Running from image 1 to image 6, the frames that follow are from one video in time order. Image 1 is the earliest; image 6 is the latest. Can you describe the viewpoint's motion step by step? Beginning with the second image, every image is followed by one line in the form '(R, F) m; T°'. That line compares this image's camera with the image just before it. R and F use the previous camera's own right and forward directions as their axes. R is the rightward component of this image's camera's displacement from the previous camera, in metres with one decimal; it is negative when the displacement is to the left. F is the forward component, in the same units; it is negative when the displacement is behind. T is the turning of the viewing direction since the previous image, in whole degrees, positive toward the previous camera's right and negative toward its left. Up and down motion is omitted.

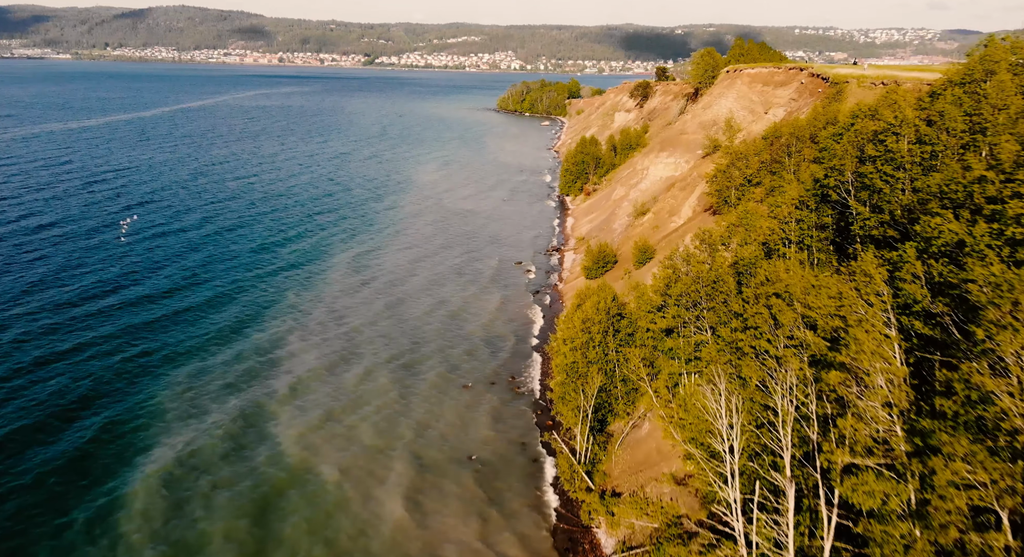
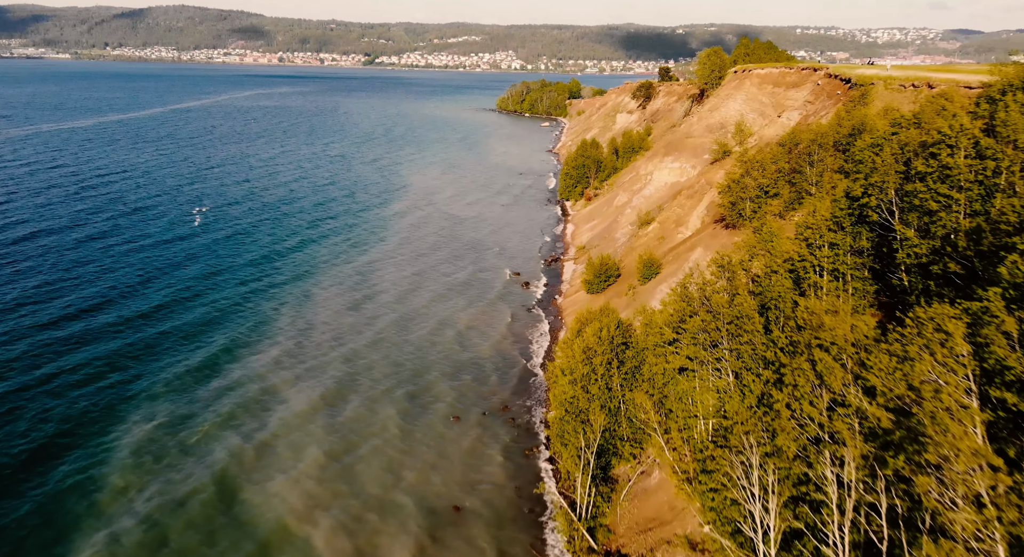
(+0.5, +5.5) m; 0°
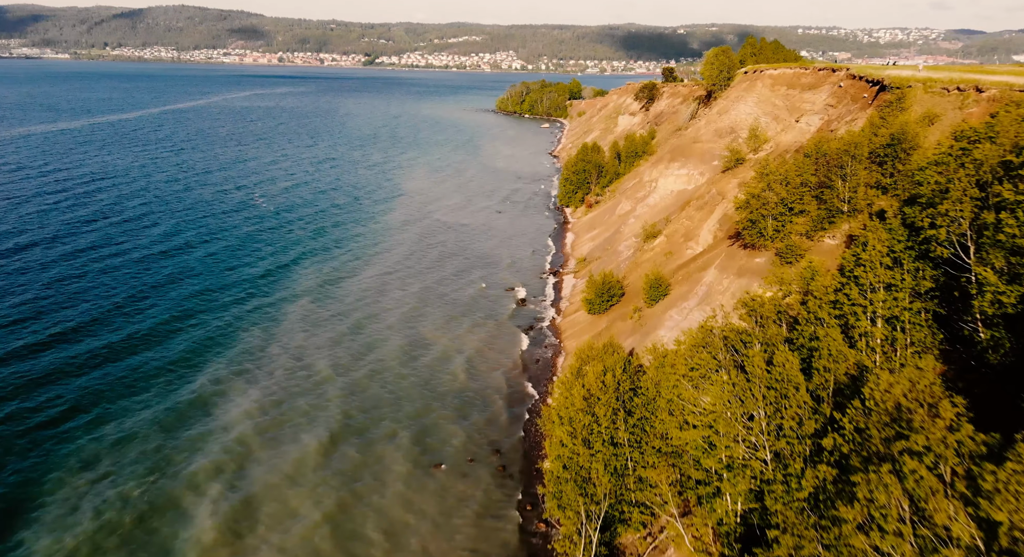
(+0.6, +6.6) m; 0°
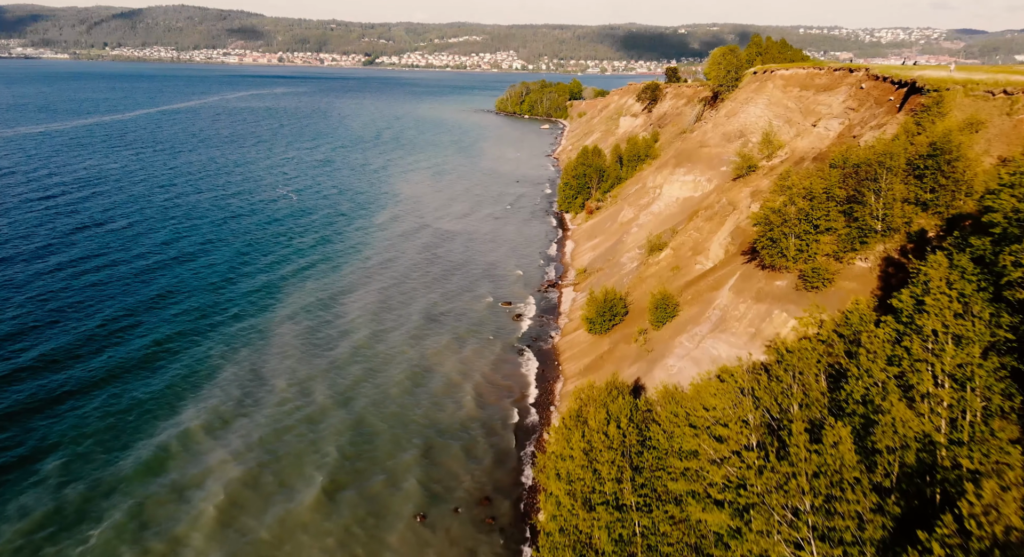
(+0.6, +5.5) m; 0°
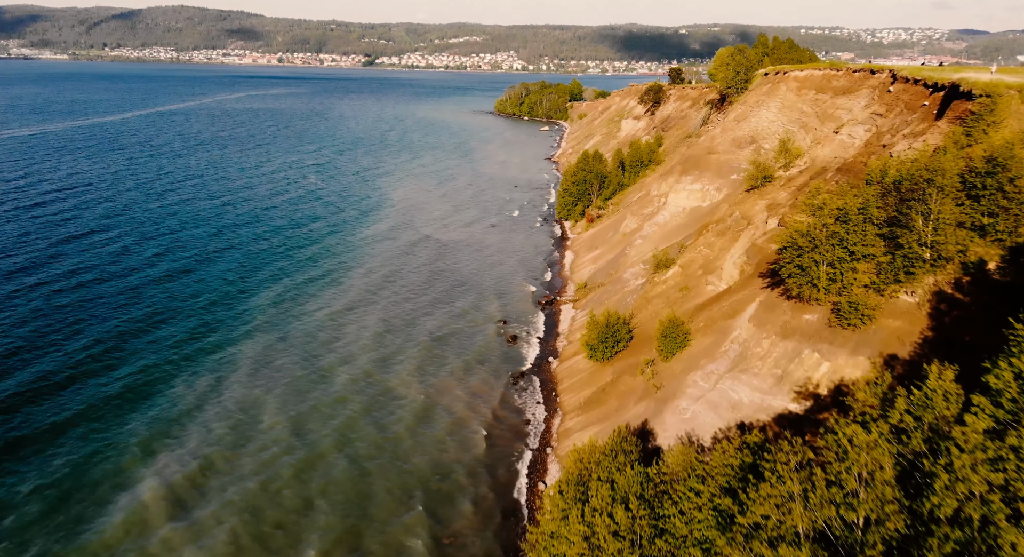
(+0.6, +6.0) m; 0°
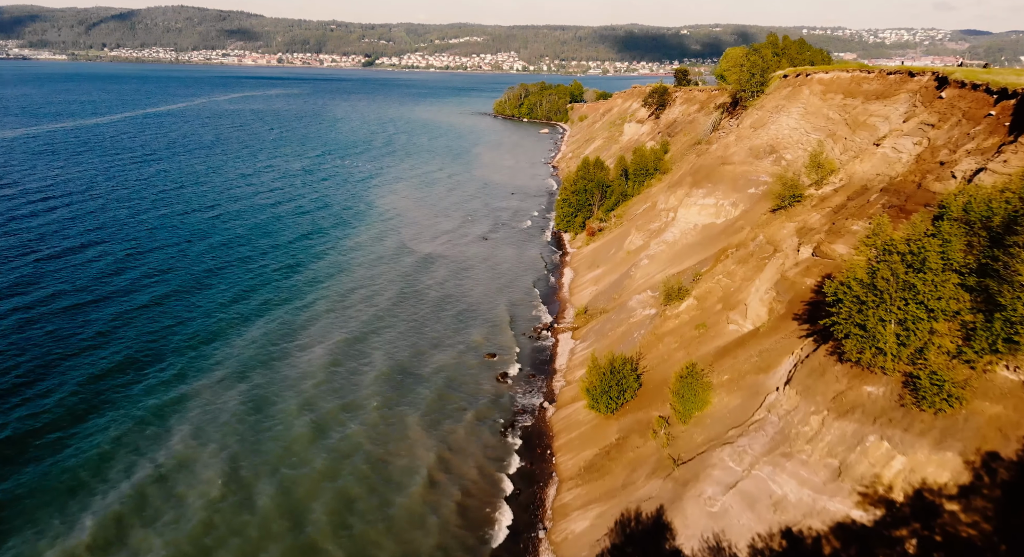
(+0.9, +8.8) m; 0°
